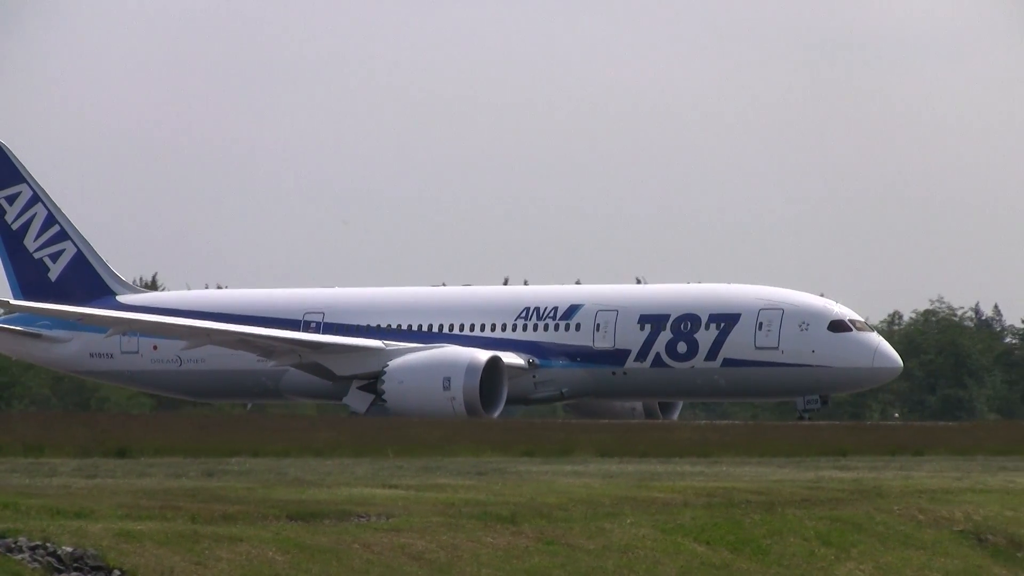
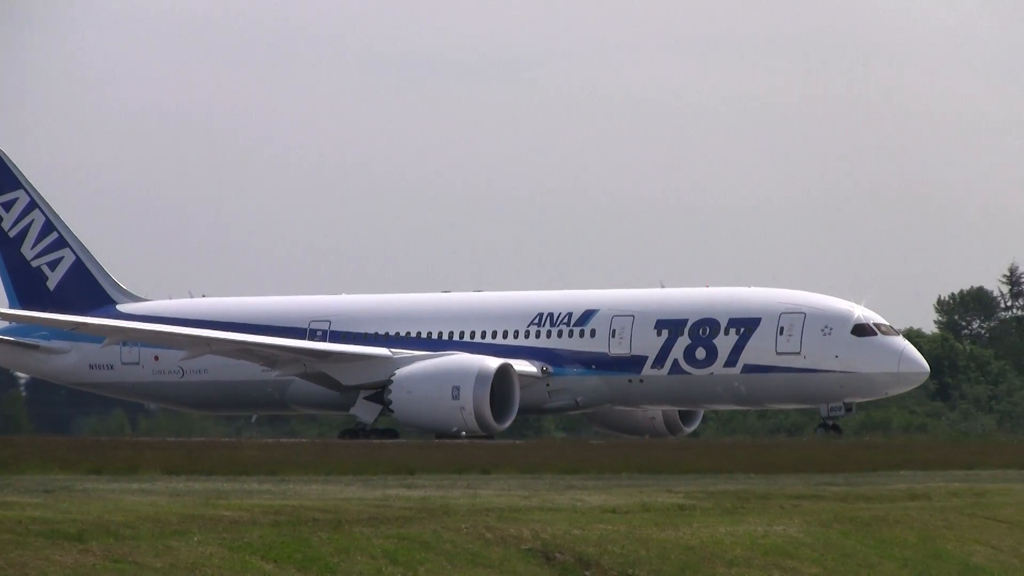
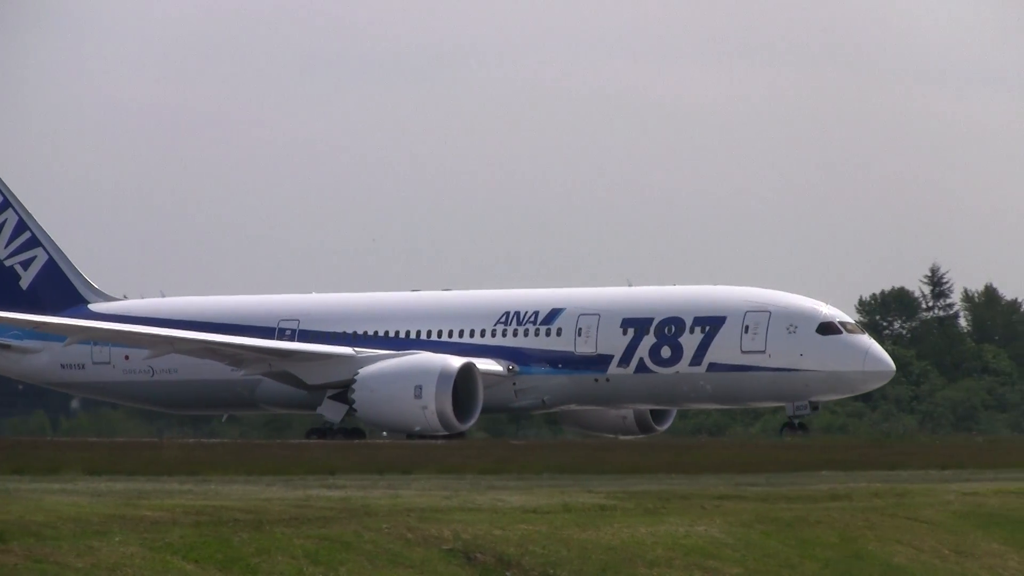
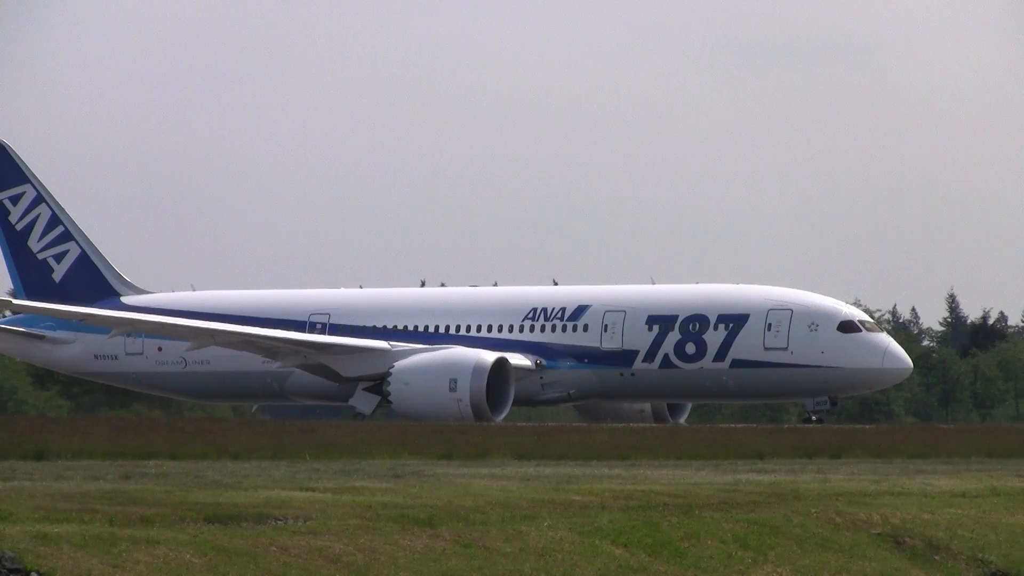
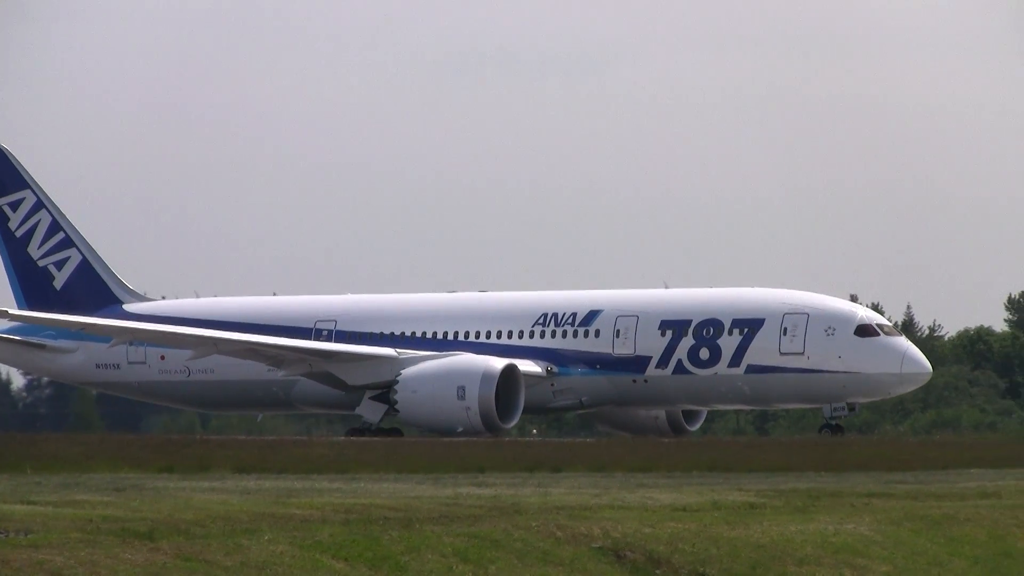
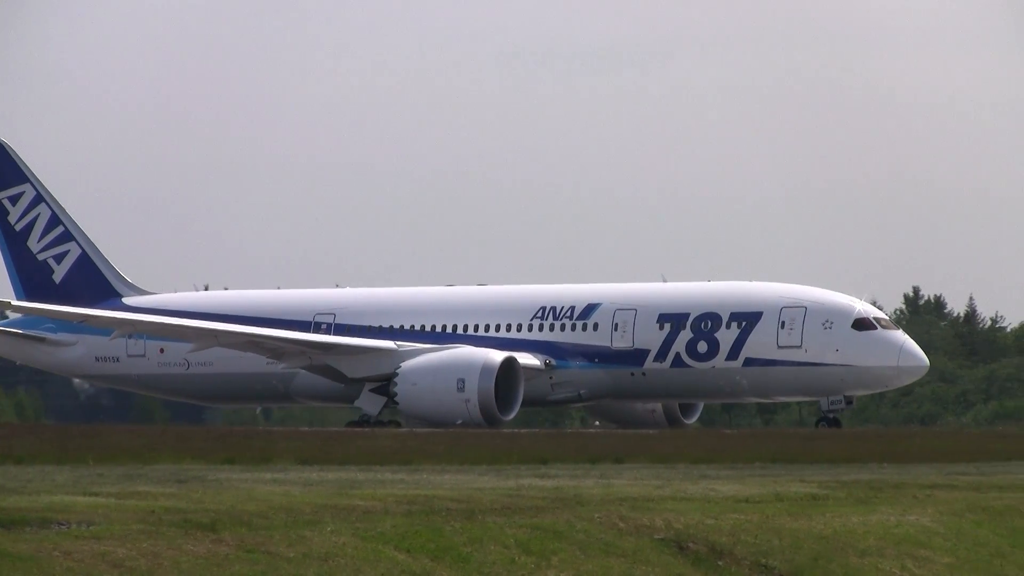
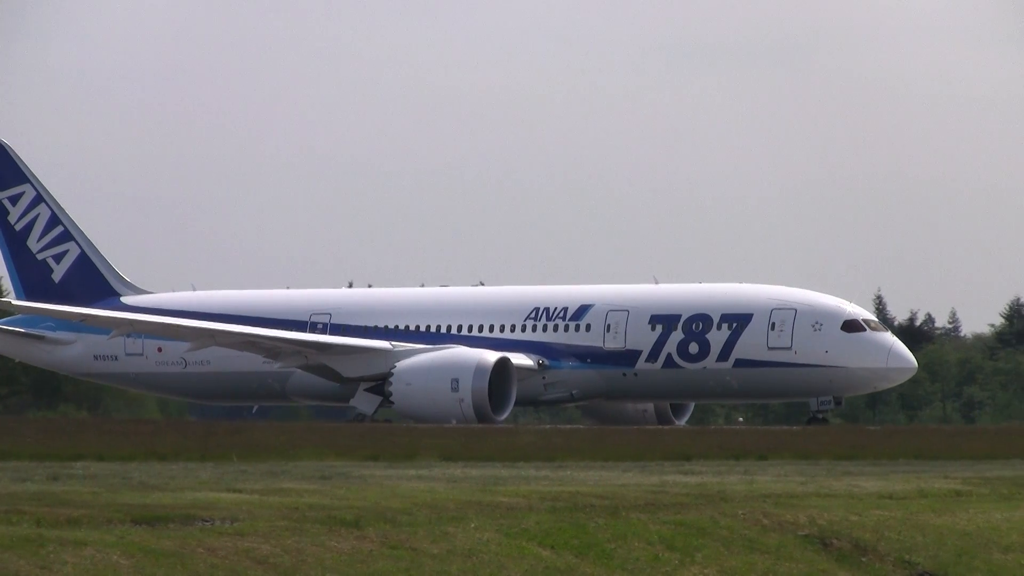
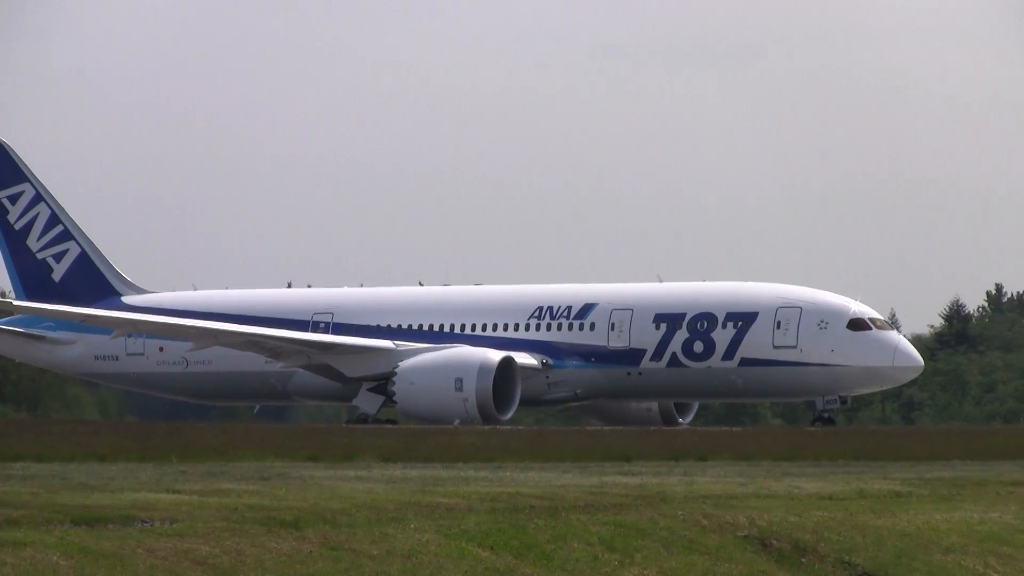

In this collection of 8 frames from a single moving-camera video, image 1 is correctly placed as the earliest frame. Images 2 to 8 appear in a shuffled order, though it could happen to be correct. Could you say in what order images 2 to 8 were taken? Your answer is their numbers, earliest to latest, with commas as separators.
4, 7, 8, 6, 5, 2, 3
